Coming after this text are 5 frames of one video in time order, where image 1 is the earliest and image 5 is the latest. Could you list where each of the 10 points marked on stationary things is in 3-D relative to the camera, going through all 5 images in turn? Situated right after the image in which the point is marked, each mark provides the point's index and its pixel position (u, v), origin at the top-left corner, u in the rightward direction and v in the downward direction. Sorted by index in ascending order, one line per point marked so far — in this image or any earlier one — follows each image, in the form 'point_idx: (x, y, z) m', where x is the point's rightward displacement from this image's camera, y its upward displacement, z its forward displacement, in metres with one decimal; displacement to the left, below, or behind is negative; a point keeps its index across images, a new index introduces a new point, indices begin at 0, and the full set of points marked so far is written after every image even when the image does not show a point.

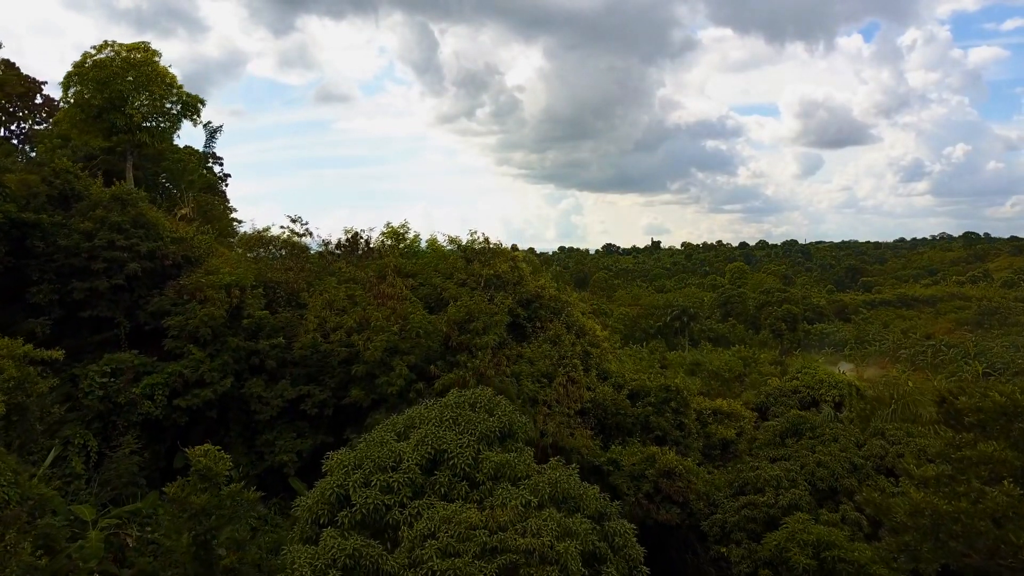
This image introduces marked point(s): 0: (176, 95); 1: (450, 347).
0: (-10.3, +5.9, +18.2) m
1: (-1.2, -1.2, +11.8) m
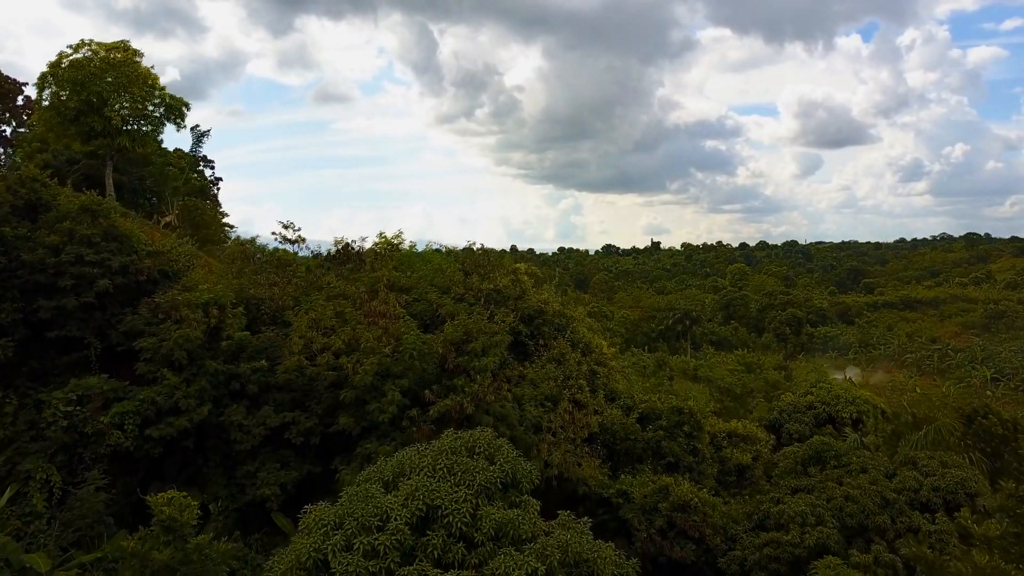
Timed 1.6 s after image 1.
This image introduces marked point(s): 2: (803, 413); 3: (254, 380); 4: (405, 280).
0: (-10.3, +5.6, +17.3) m
1: (-1.2, -1.5, +10.9) m
2: (+8.3, -3.5, +16.9) m
3: (-4.6, -1.6, +10.6) m
4: (-2.3, +0.2, +12.9) m
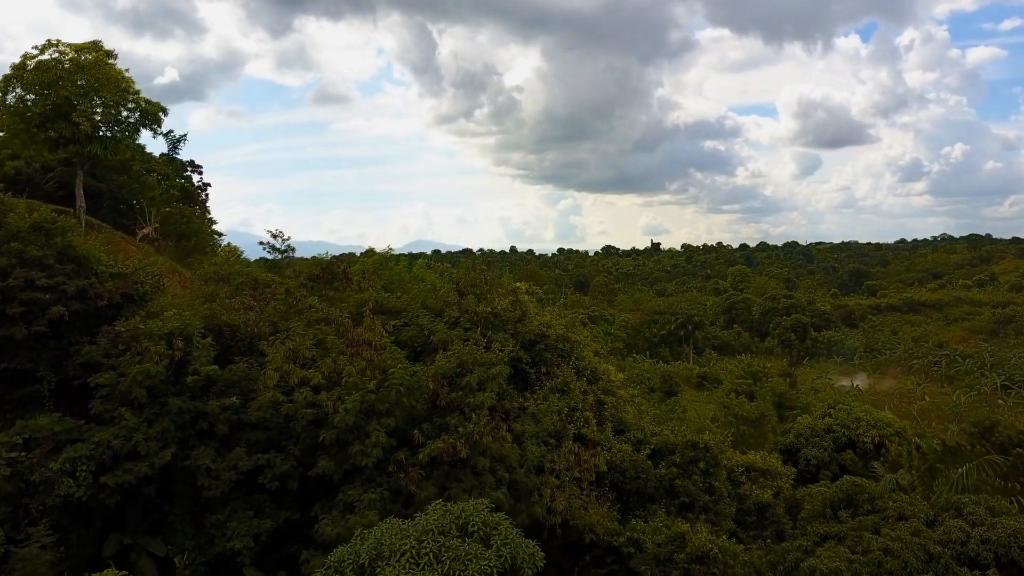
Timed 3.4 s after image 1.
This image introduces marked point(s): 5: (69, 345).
0: (-10.3, +5.1, +16.2) m
1: (-1.2, -2.0, +9.8) m
2: (+8.3, -4.0, +15.8) m
3: (-4.6, -2.1, +9.5) m
4: (-2.4, -0.3, +11.9) m
5: (-7.5, -1.0, +10.0) m
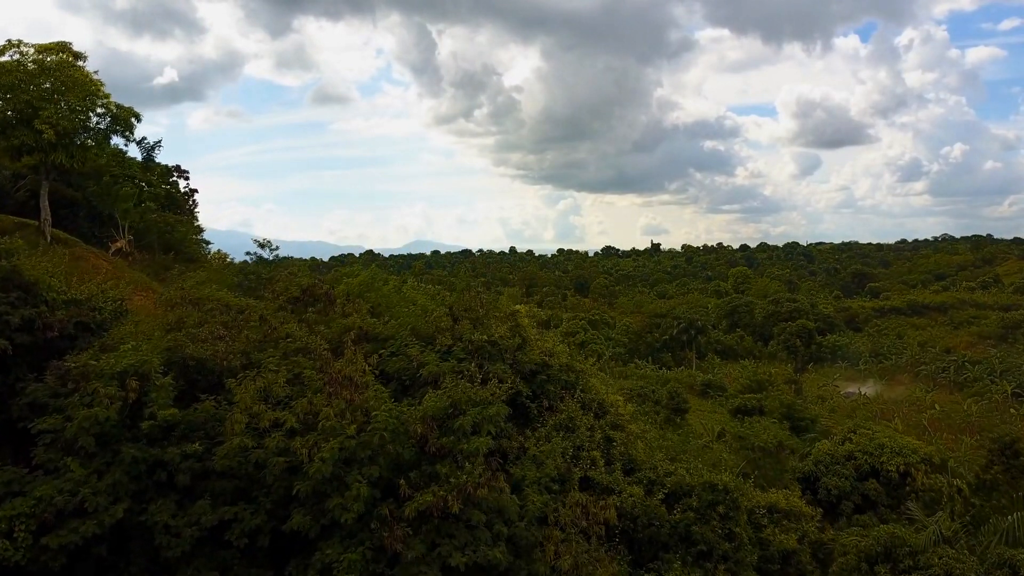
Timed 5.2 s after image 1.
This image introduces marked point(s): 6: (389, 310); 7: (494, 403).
0: (-10.4, +4.7, +15.1) m
1: (-1.2, -2.4, +8.7) m
2: (+8.2, -4.4, +14.8) m
3: (-4.6, -2.5, +8.4) m
4: (-2.4, -0.7, +10.8) m
5: (-7.5, -1.4, +8.9) m
6: (-2.5, -0.5, +11.9) m
7: (-0.3, -1.8, +9.4) m
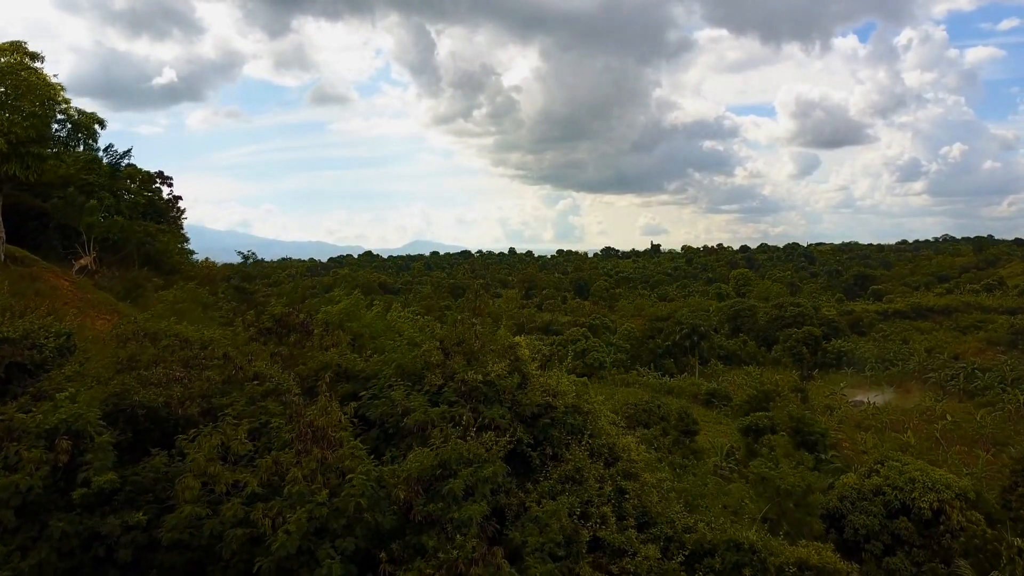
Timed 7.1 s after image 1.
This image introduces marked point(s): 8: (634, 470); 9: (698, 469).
0: (-10.4, +4.1, +13.9) m
1: (-1.3, -2.9, +7.5) m
2: (+8.2, -4.9, +13.5) m
3: (-4.7, -3.1, +7.2) m
4: (-2.4, -1.2, +9.5) m
5: (-7.5, -1.9, +7.7) m
6: (-2.5, -1.0, +10.7) m
7: (-0.3, -2.3, +8.1) m
8: (+2.1, -3.1, +10.1) m
9: (+5.0, -4.4, +15.3) m
